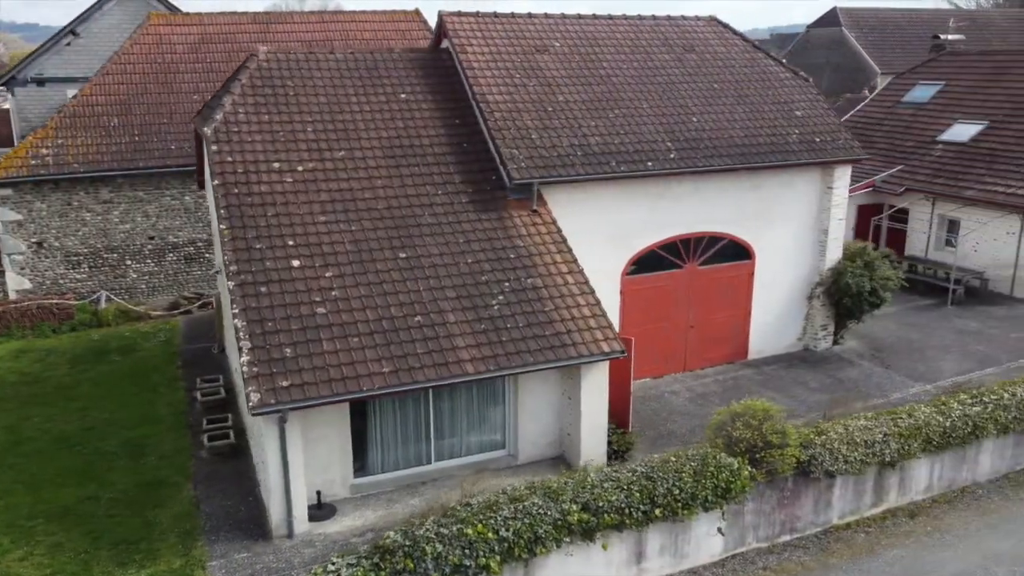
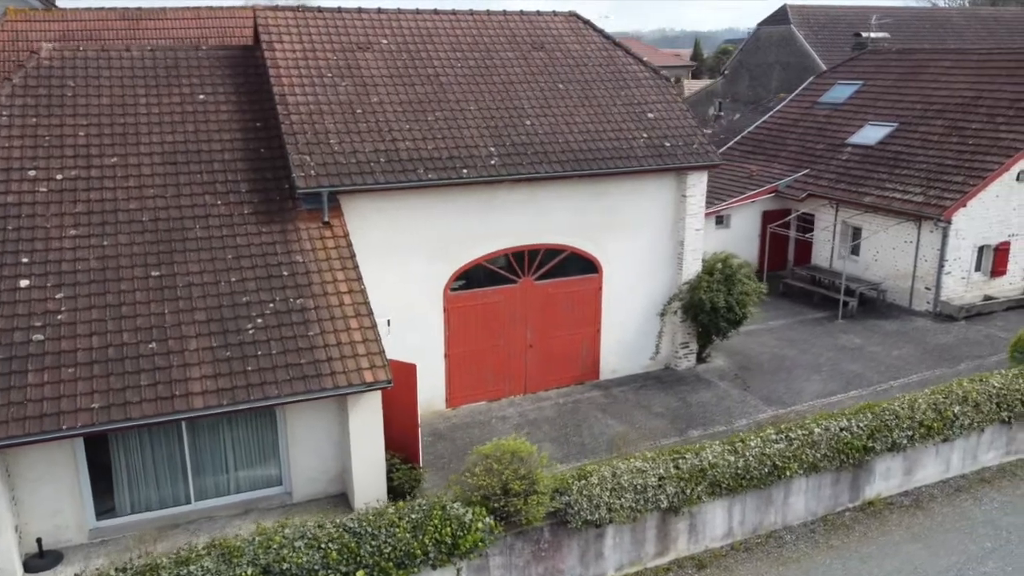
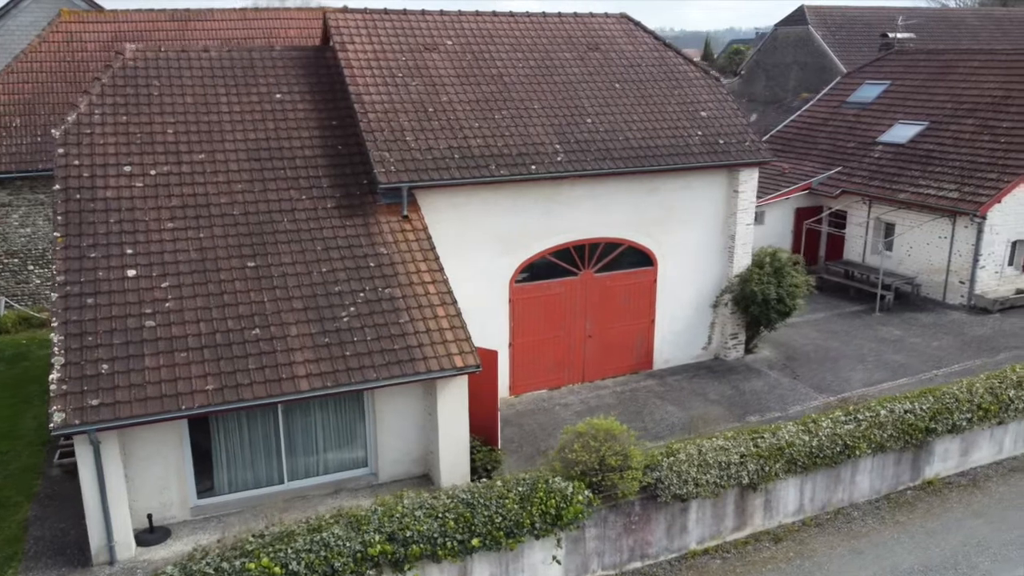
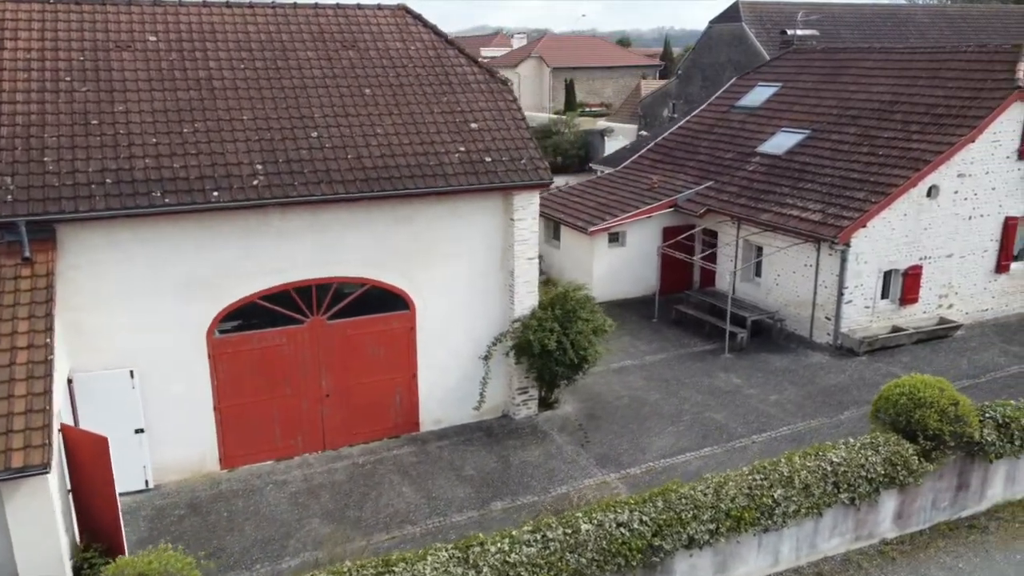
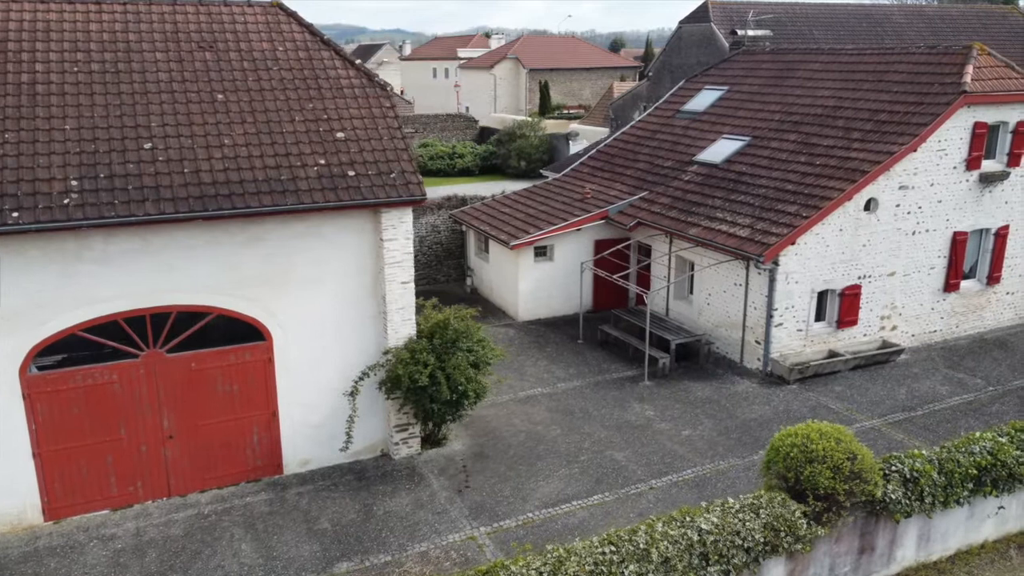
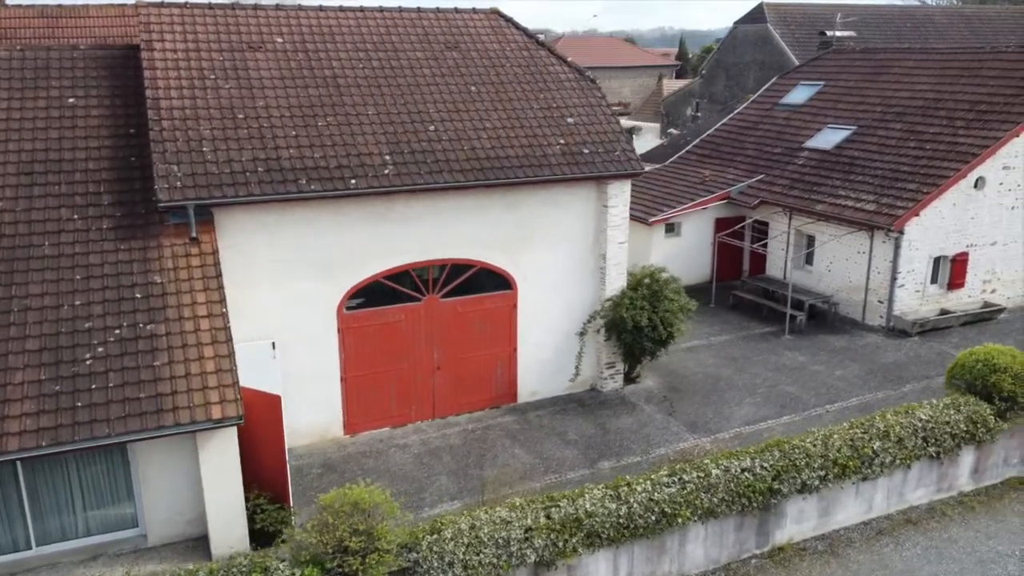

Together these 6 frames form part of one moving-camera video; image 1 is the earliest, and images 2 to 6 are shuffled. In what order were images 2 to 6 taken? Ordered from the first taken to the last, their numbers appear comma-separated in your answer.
3, 2, 6, 4, 5
